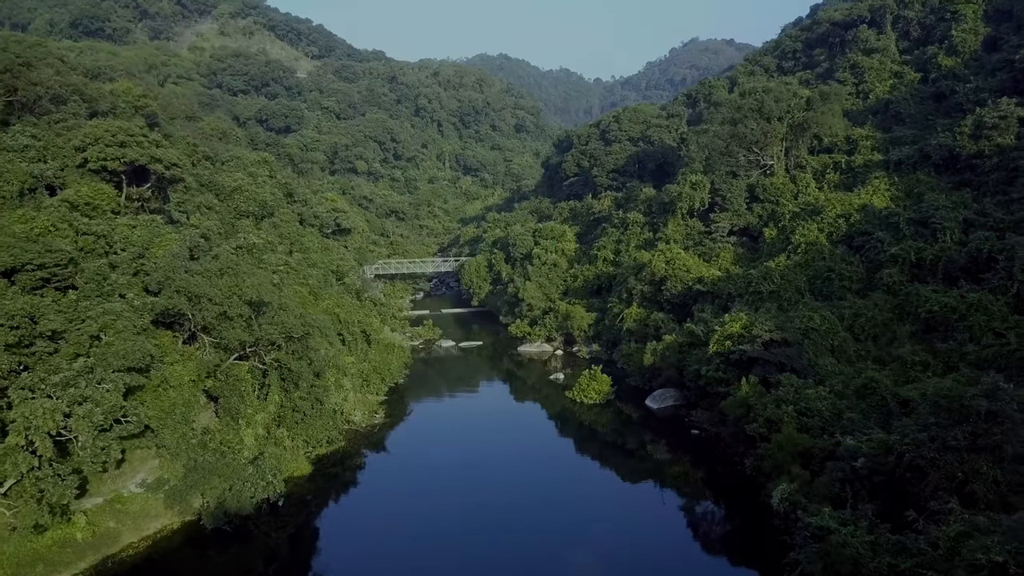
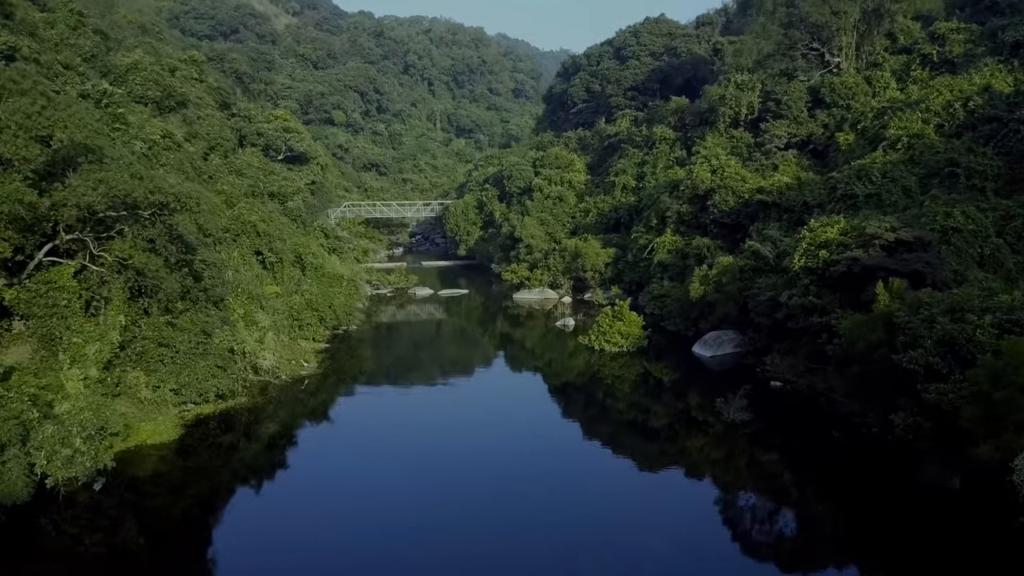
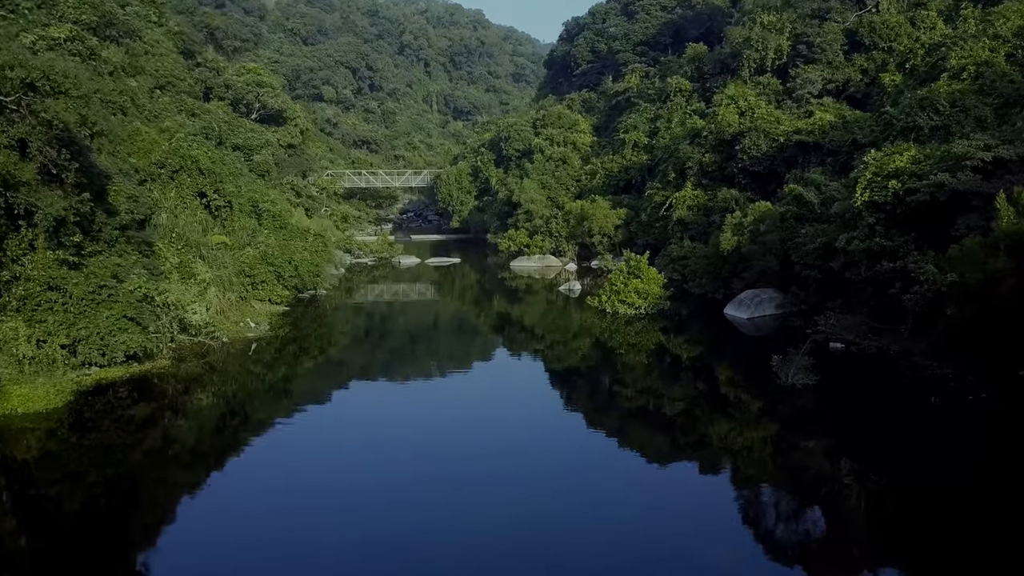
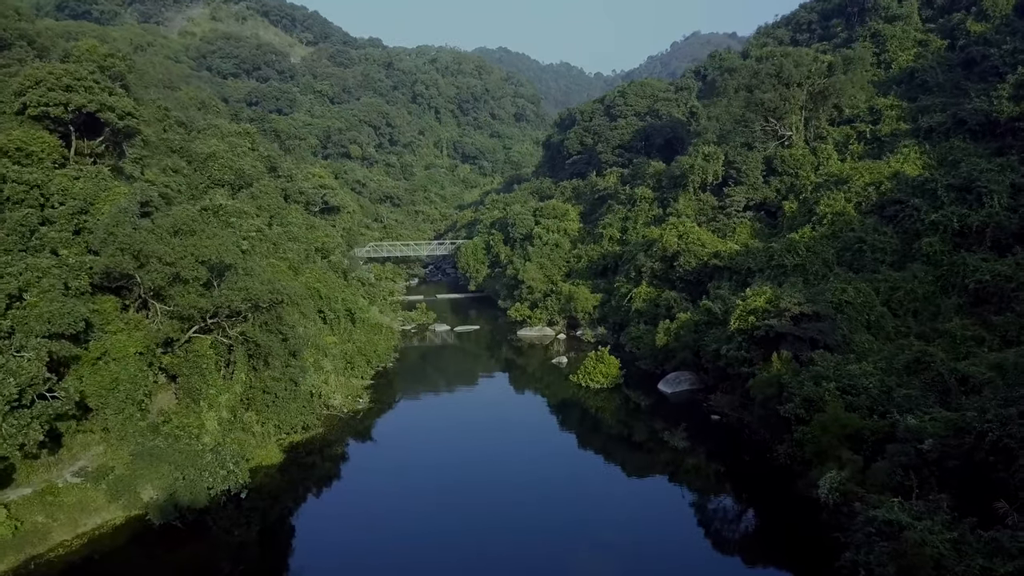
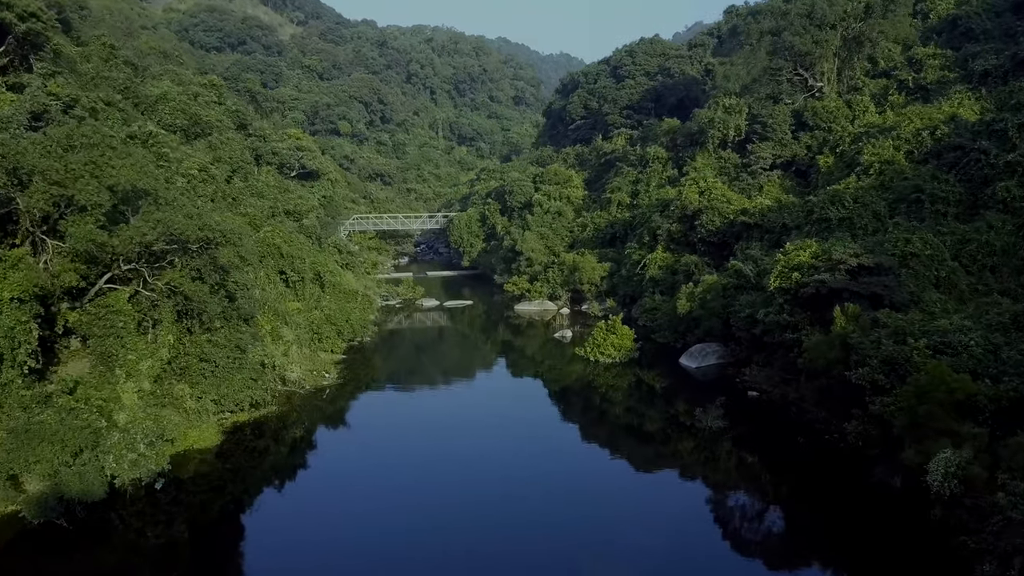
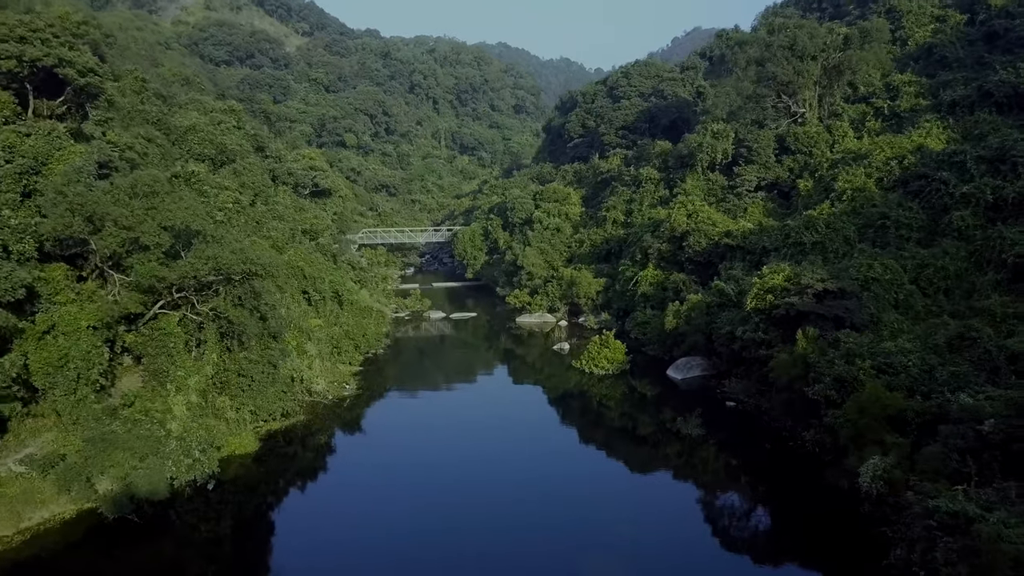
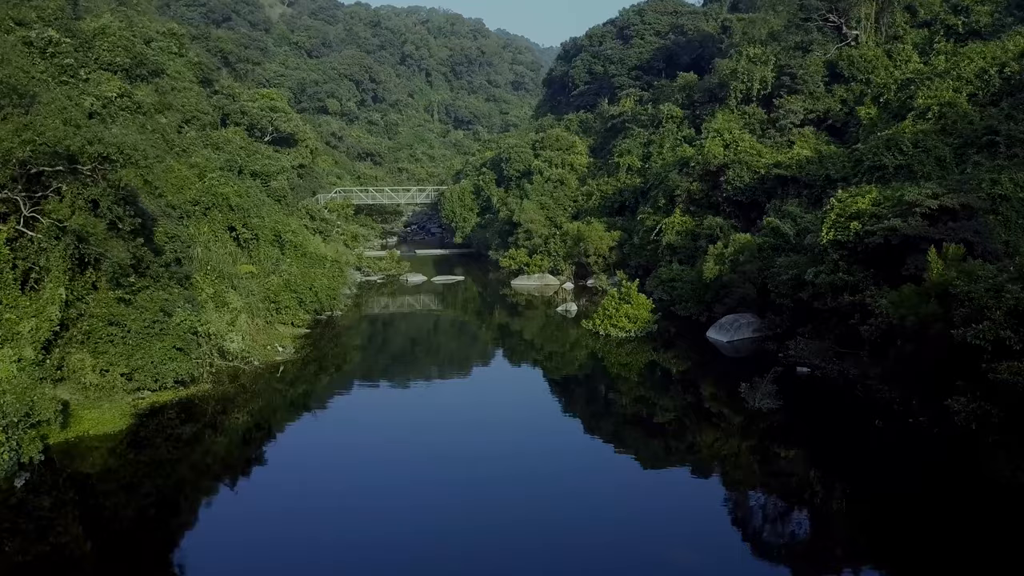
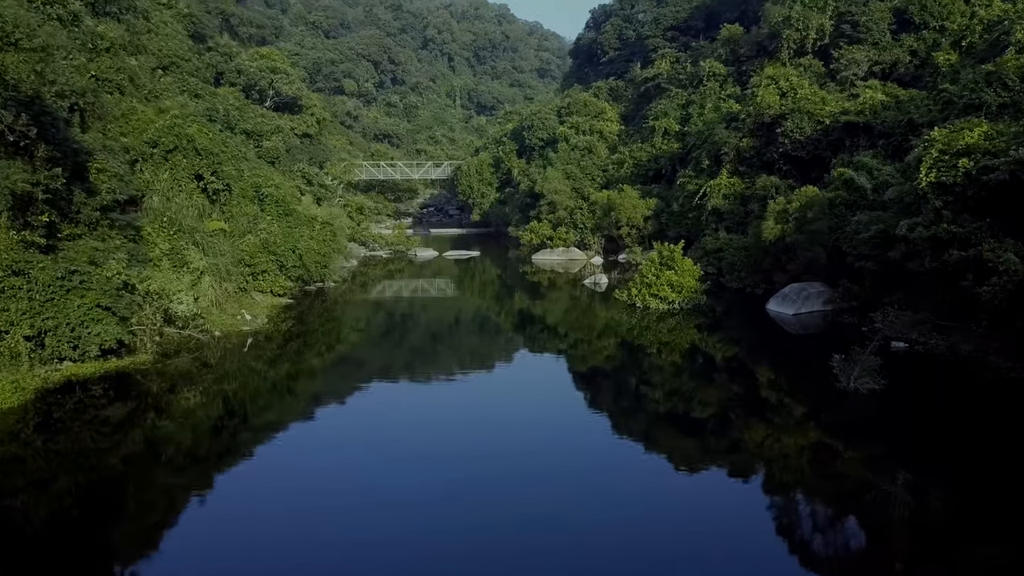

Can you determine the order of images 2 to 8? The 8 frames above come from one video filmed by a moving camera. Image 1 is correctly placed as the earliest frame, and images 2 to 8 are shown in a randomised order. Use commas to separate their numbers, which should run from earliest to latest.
4, 6, 5, 2, 7, 3, 8
